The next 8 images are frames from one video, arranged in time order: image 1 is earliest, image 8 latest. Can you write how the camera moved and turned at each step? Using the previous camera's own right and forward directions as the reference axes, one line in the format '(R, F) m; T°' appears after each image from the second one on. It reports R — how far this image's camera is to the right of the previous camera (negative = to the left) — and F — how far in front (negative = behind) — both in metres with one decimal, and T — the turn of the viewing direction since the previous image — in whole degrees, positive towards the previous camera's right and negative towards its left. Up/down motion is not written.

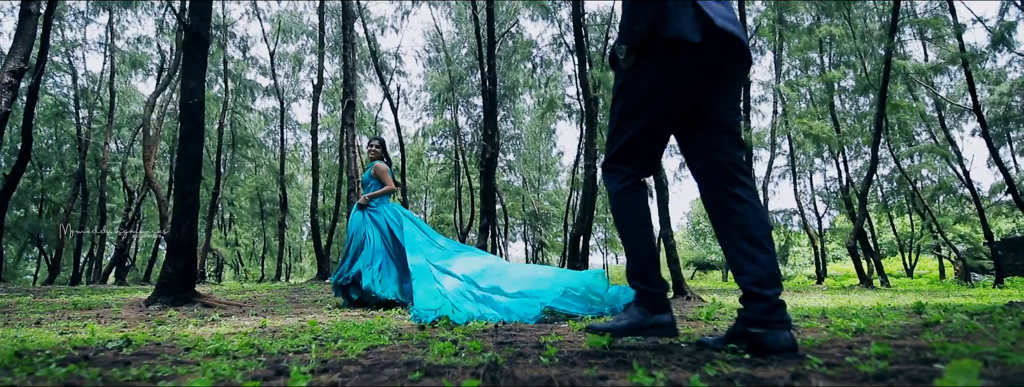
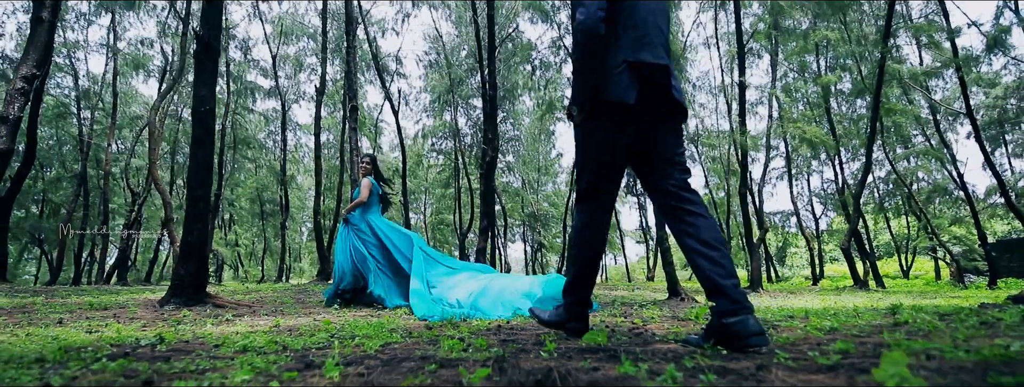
(0.0, -0.2) m; 0°
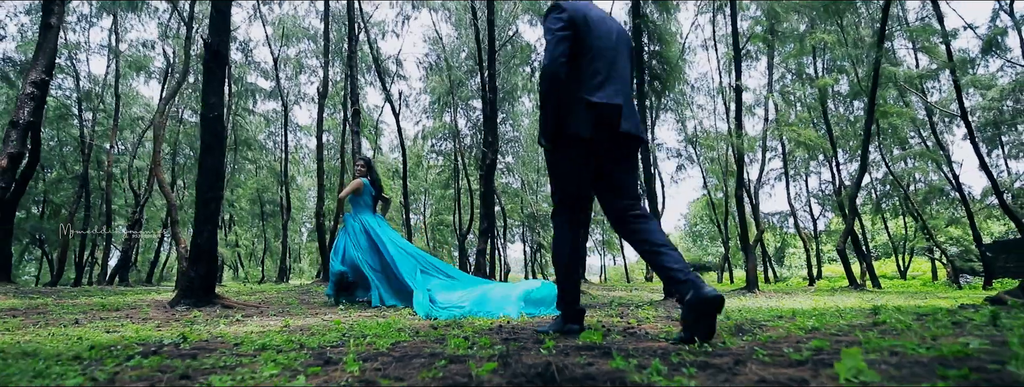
(0.0, -0.1) m; 0°
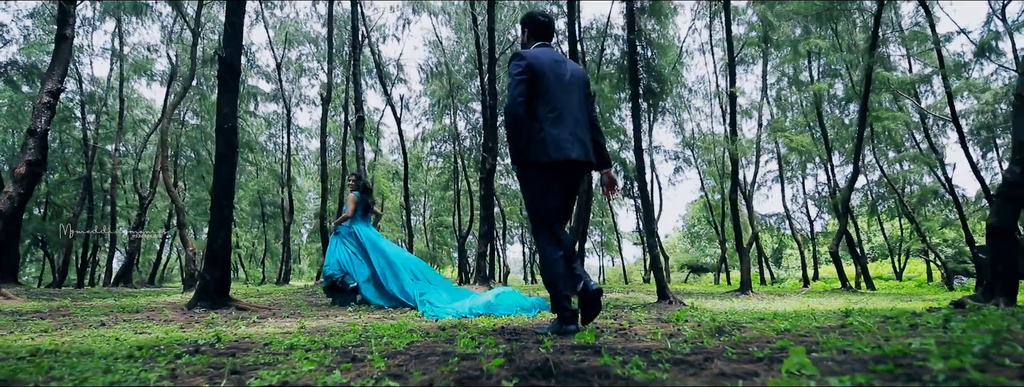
(0.0, -0.2) m; 0°
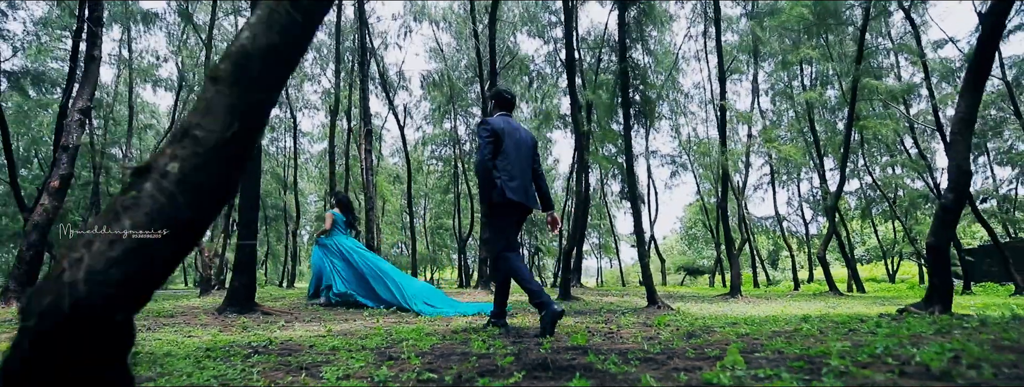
(0.0, -0.5) m; 0°
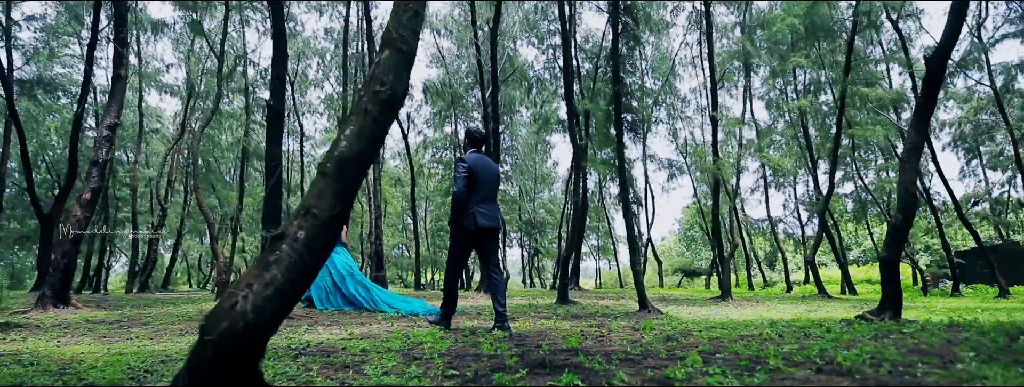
(0.0, -0.5) m; 0°
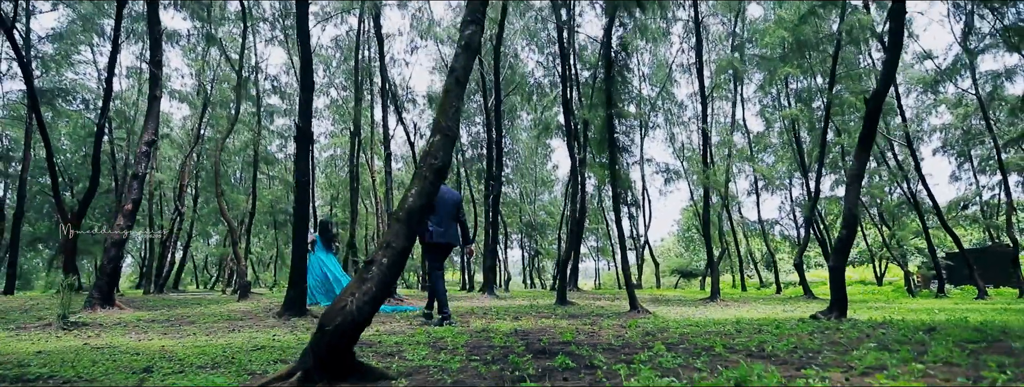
(0.0, -0.7) m; 0°
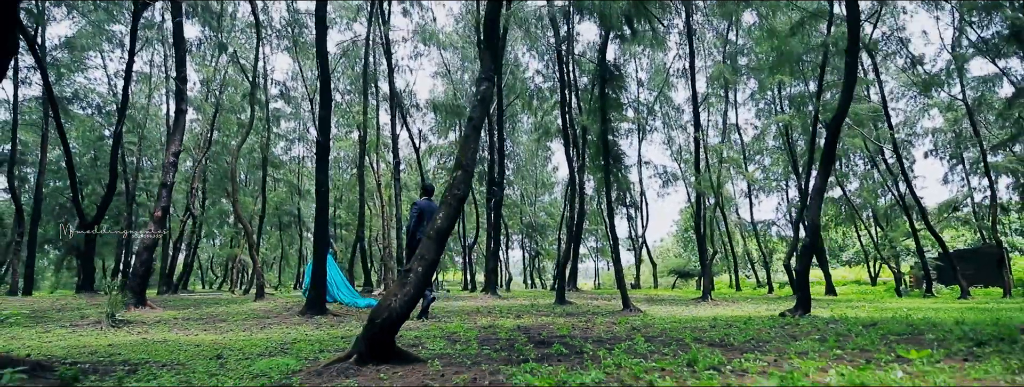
(0.0, -0.6) m; 0°
